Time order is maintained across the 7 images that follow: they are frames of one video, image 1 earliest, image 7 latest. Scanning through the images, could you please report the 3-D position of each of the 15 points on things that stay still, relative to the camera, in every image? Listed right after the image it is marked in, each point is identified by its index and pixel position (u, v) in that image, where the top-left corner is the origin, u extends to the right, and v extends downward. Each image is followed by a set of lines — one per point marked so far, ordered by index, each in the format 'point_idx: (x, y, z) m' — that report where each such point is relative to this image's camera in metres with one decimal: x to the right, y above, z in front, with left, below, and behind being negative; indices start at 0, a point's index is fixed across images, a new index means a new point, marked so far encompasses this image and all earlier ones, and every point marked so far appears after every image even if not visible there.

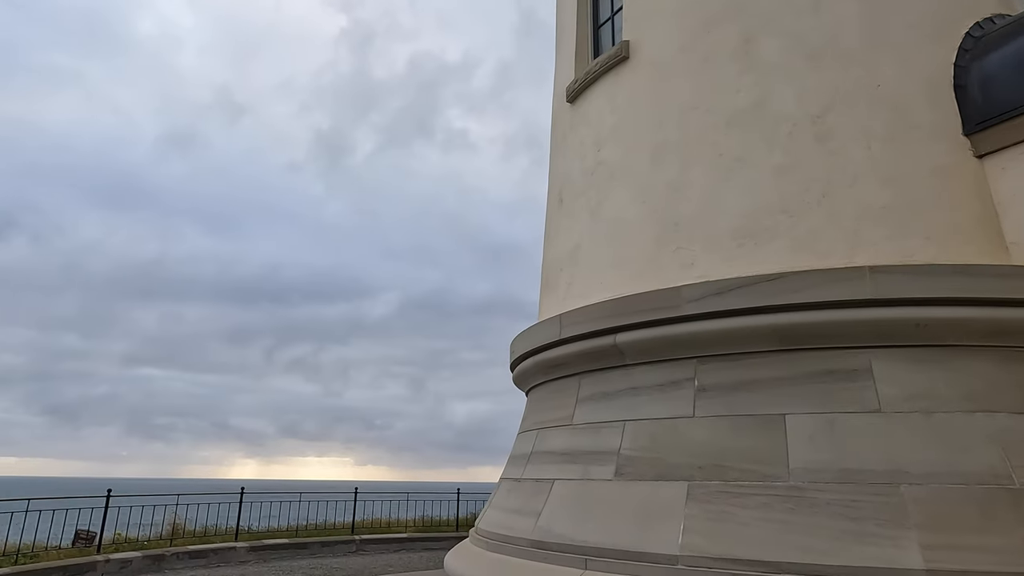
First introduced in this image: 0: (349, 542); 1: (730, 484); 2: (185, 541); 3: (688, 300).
0: (-3.1, -4.8, +12.3) m
1: (+1.3, -1.2, +3.9) m
2: (-5.5, -4.3, +11.1) m
3: (+1.2, -0.1, +4.5) m
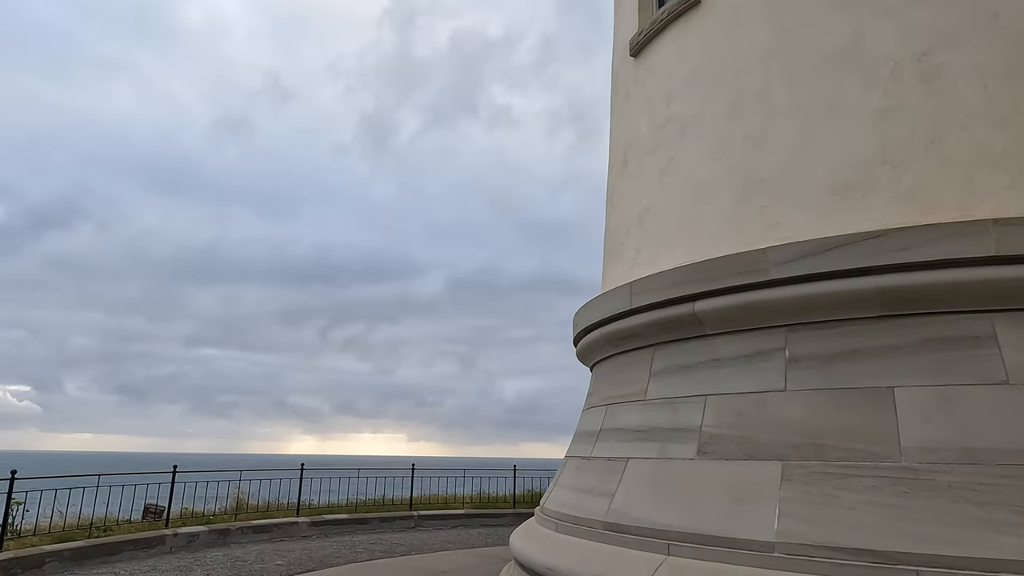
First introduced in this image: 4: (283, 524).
0: (-2.0, -4.3, +12.4) m
1: (+1.7, -0.9, +3.5) m
2: (-4.5, -3.9, +11.2) m
3: (+1.6, +0.2, +4.1) m
4: (-3.8, -3.9, +10.8) m
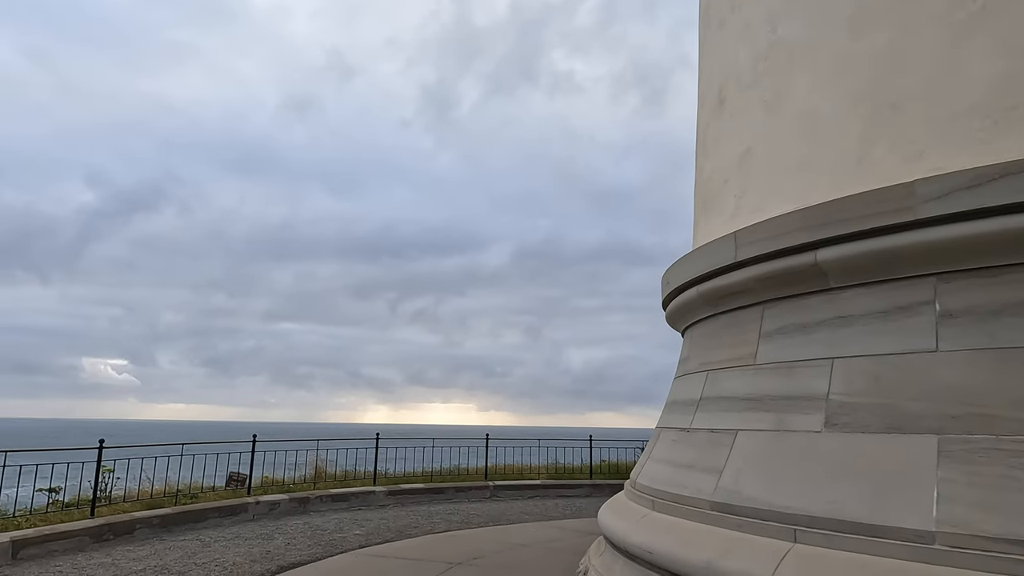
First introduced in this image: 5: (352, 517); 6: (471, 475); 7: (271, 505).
0: (-0.5, -3.7, +12.2) m
1: (+2.2, -0.7, +2.9) m
2: (-3.2, -3.4, +11.3) m
3: (+2.1, +0.5, +3.4) m
4: (-2.5, -3.4, +10.8) m
5: (-2.4, -3.4, +9.8) m
6: (-0.8, -3.8, +13.2) m
7: (-3.6, -3.2, +9.7) m
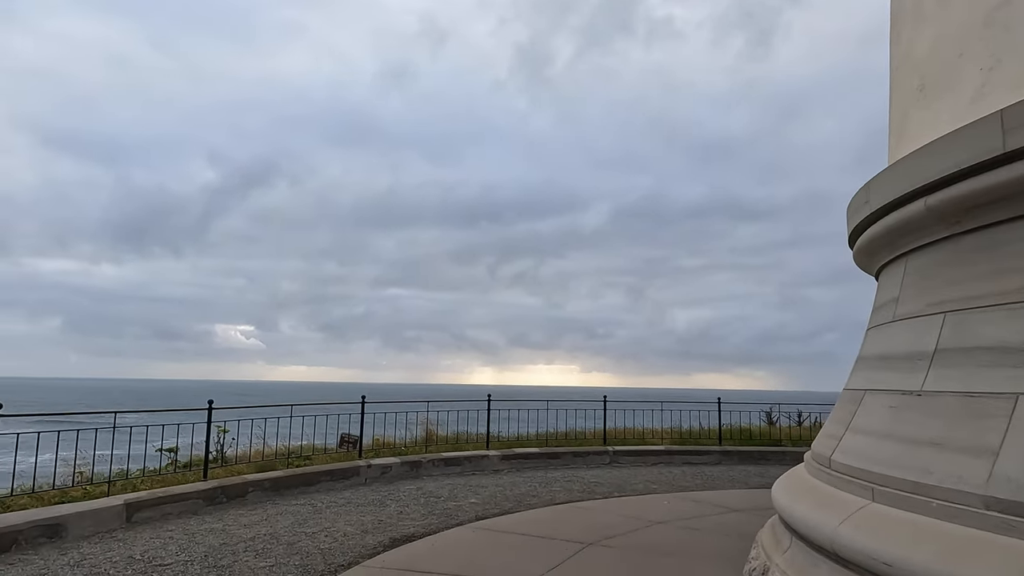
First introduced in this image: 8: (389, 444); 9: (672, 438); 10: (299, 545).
0: (+1.5, -2.8, +11.3) m
1: (+2.7, -0.3, +1.6) m
2: (-1.2, -2.6, +10.8) m
3: (+2.7, +0.9, +2.0) m
4: (-0.6, -2.6, +10.2) m
5: (-0.6, -2.7, +9.2) m
6: (+1.4, -2.8, +12.3) m
7: (-1.8, -2.5, +9.3) m
8: (-2.1, -2.6, +11.1) m
9: (+3.1, -2.9, +12.9) m
10: (-1.9, -2.3, +5.9) m
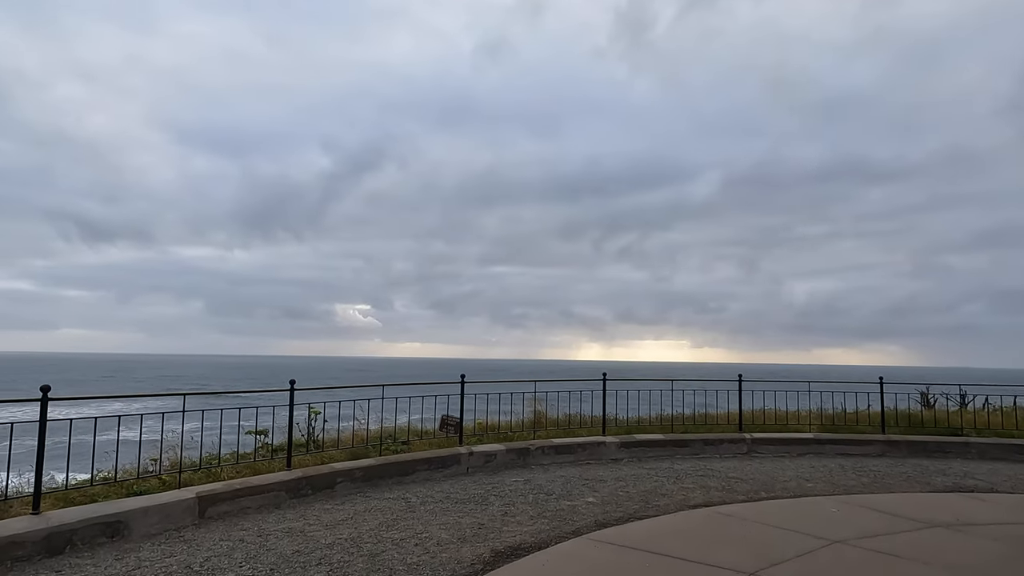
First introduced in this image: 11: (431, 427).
0: (+3.3, -2.3, +9.7) m
1: (+2.9, -0.1, -0.2) m
2: (+0.5, -2.1, +9.6) m
3: (+2.9, +1.1, +0.2) m
4: (+1.0, -2.1, +8.9) m
5: (+0.8, -2.3, +8.0) m
6: (+3.4, -2.2, +10.7) m
7: (-0.3, -2.1, +8.2) m
8: (-0.3, -2.1, +10.0) m
9: (+5.2, -2.3, +11.0) m
10: (-0.9, -2.0, +4.8) m
11: (-1.2, -2.1, +9.9) m
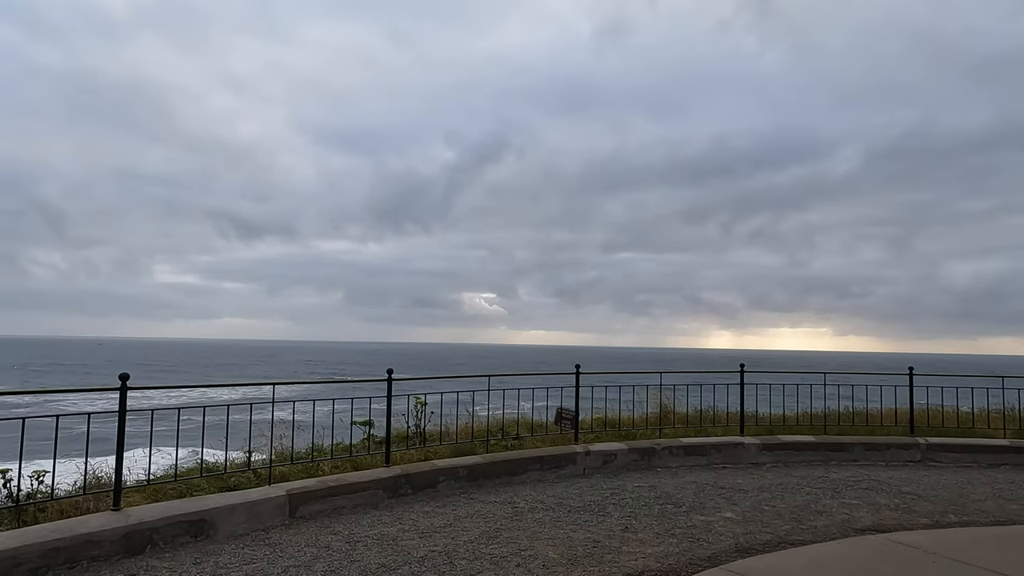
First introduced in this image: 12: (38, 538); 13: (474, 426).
0: (+4.9, -2.0, +8.1) m
1: (+2.6, 0.0, -1.6) m
2: (+2.1, -1.8, +8.5) m
3: (+2.7, +1.2, -1.3) m
4: (+2.5, -1.9, +7.8) m
5: (+2.1, -2.0, +6.9) m
6: (+5.1, -1.9, +9.1) m
7: (+1.0, -1.9, +7.3) m
8: (+1.4, -1.9, +9.1) m
9: (+6.9, -1.9, +9.1) m
10: (-0.2, -1.8, +4.1) m
11: (+0.5, -1.8, +9.1) m
12: (-2.8, -1.5, +3.9) m
13: (-0.5, -1.8, +8.5) m
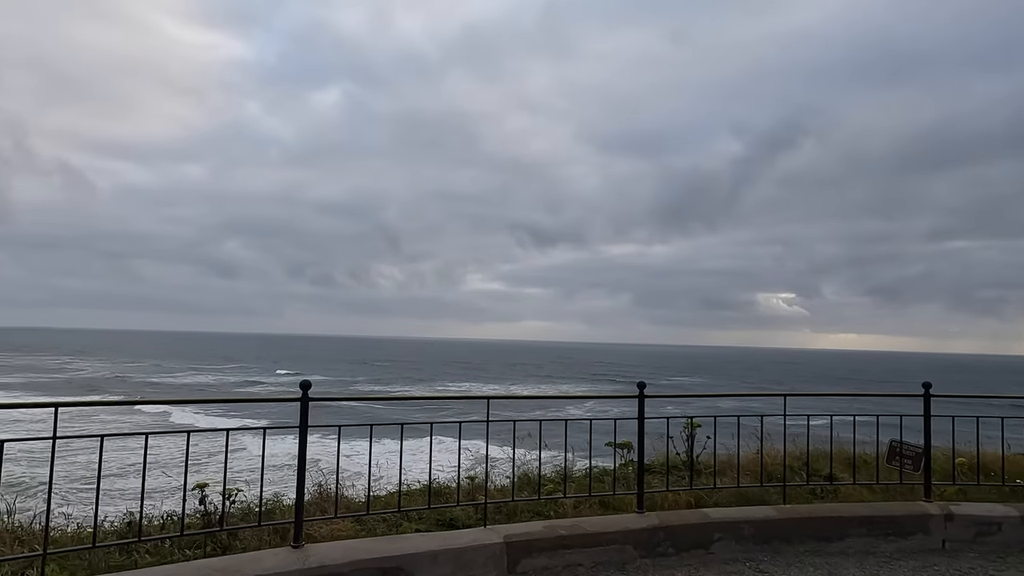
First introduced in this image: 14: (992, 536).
0: (+7.2, -1.7, +3.8) m
1: (+1.1, +0.2, -4.0) m
2: (+4.9, -1.7, +5.4) m
3: (+1.2, +1.4, -3.7) m
4: (+4.9, -1.7, +4.6) m
5: (+4.2, -1.8, +3.9) m
6: (+7.9, -1.6, +4.7) m
7: (+3.4, -1.7, +4.8) m
8: (+4.5, -1.7, +6.2) m
9: (+9.5, -1.6, +3.9) m
10: (+0.9, -1.7, +2.4) m
11: (+3.6, -1.7, +6.6) m
12: (-1.5, -1.4, +3.3) m
13: (+2.5, -1.7, +6.4) m
14: (+3.5, -1.8, +4.8) m
